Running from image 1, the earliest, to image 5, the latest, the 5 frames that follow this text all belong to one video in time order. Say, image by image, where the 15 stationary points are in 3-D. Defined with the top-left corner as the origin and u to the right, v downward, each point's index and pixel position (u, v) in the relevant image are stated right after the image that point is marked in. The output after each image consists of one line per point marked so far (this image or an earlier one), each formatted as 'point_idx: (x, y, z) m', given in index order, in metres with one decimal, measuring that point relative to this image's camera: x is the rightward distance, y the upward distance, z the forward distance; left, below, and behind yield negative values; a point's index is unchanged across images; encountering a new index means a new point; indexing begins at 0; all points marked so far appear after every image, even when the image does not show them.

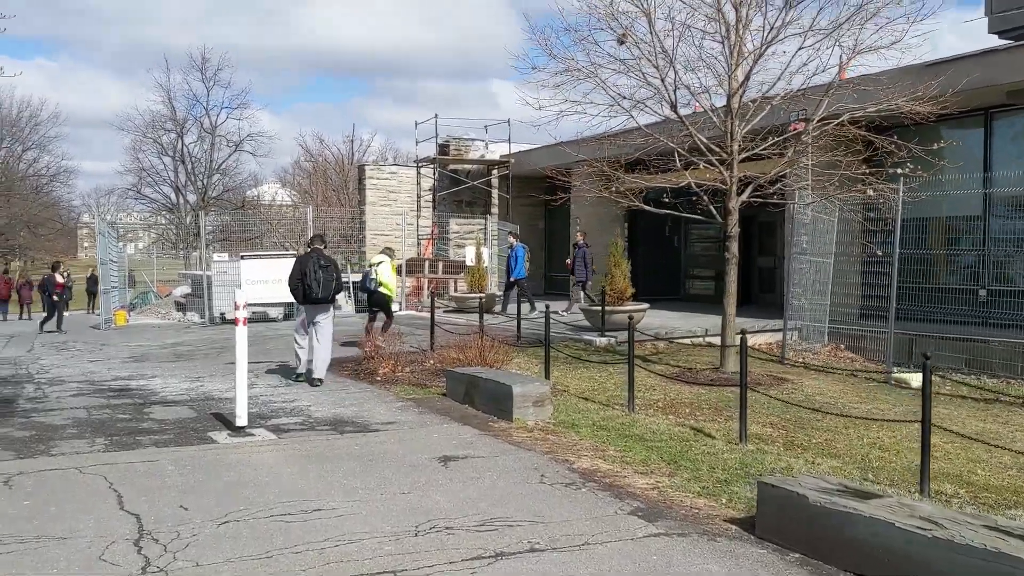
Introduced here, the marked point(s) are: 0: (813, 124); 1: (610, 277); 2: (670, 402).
0: (+3.3, +1.8, +10.5) m
1: (+1.4, +0.2, +14.3) m
2: (+1.5, -1.1, +9.2) m
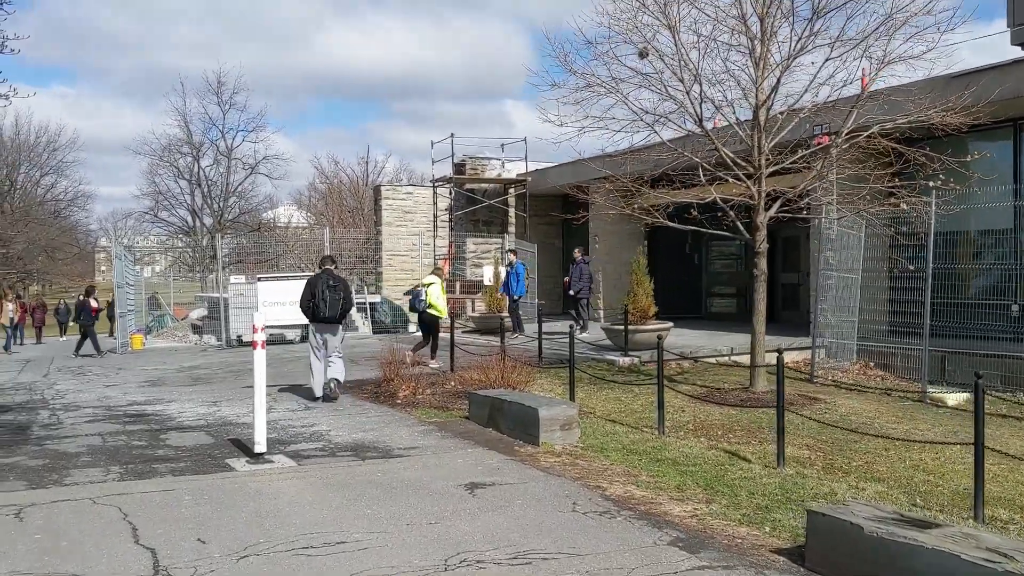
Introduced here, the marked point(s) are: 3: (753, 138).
0: (+3.5, +1.6, +10.2) m
1: (+1.7, -0.1, +14.0) m
2: (+1.7, -1.3, +8.9) m
3: (+2.6, +1.6, +10.5) m
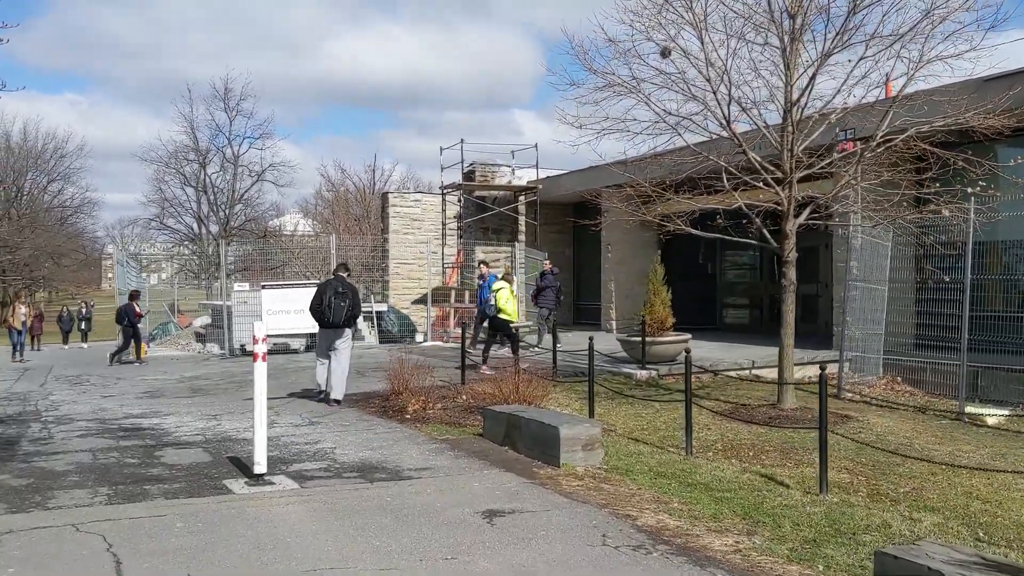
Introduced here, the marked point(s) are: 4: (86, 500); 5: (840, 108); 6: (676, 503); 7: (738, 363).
0: (+3.6, +1.5, +9.7) m
1: (+1.9, -0.2, +13.5) m
2: (+1.9, -1.3, +8.4) m
3: (+2.8, +1.5, +10.0) m
4: (-2.8, -1.4, +6.3) m
5: (+3.3, +1.8, +9.7) m
6: (+1.1, -1.4, +6.4) m
7: (+3.1, -1.0, +13.4) m
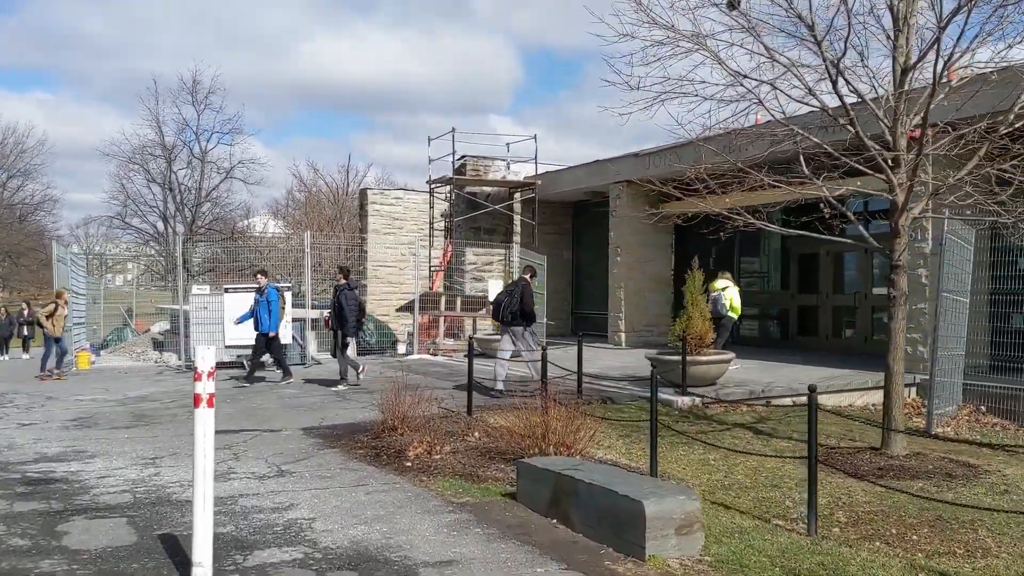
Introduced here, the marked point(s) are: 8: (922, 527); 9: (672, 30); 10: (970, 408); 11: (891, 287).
0: (+3.9, +1.4, +7.5) m
1: (+2.1, -0.4, +11.3) m
2: (+2.2, -1.4, +6.2) m
3: (+3.0, +1.4, +7.8) m
4: (-2.4, -1.4, +4.0) m
5: (+3.6, +1.7, +7.6) m
6: (+1.4, -1.5, +4.1) m
7: (+3.3, -1.2, +11.2) m
8: (+2.5, -1.4, +5.9) m
9: (+1.4, +2.2, +8.2) m
10: (+5.3, -1.4, +11.0) m
11: (+3.1, 0.0, +7.9) m
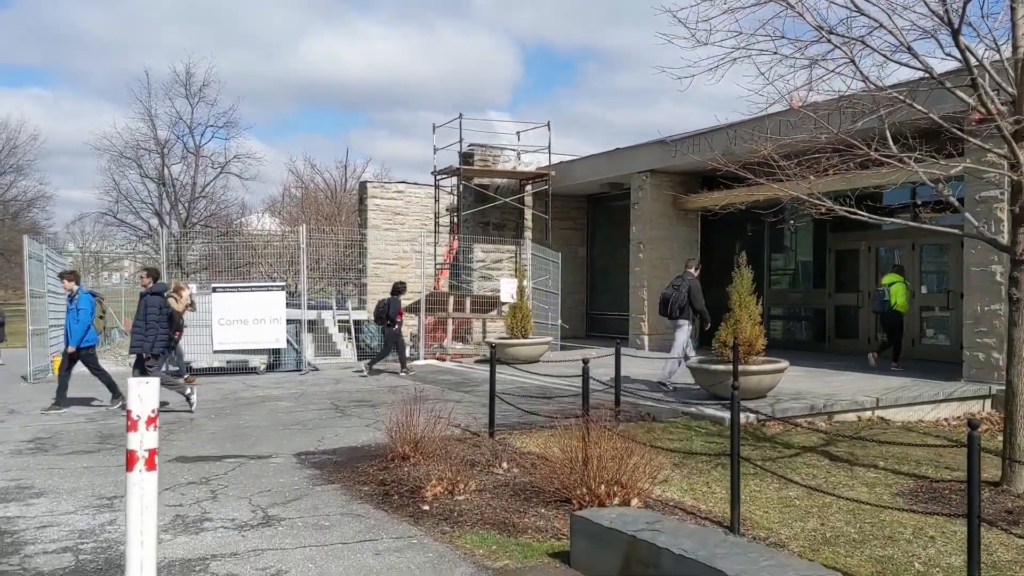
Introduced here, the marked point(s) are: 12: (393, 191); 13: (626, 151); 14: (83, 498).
0: (+4.2, +1.4, +6.1) m
1: (+2.3, -0.4, +9.8) m
2: (+2.4, -1.4, +4.7) m
3: (+3.3, +1.4, +6.3) m
4: (-2.2, -1.4, +2.5) m
5: (+3.8, +1.7, +6.1) m
6: (+1.7, -1.5, +2.7) m
7: (+3.5, -1.2, +9.8) m
8: (+2.7, -1.5, +4.5) m
9: (+1.6, +2.2, +6.8) m
10: (+5.5, -1.4, +9.6) m
11: (+3.3, 0.0, +6.5) m
12: (-2.3, +2.0, +18.8) m
13: (+2.0, +2.4, +16.9) m
14: (-2.9, -1.4, +6.6) m
